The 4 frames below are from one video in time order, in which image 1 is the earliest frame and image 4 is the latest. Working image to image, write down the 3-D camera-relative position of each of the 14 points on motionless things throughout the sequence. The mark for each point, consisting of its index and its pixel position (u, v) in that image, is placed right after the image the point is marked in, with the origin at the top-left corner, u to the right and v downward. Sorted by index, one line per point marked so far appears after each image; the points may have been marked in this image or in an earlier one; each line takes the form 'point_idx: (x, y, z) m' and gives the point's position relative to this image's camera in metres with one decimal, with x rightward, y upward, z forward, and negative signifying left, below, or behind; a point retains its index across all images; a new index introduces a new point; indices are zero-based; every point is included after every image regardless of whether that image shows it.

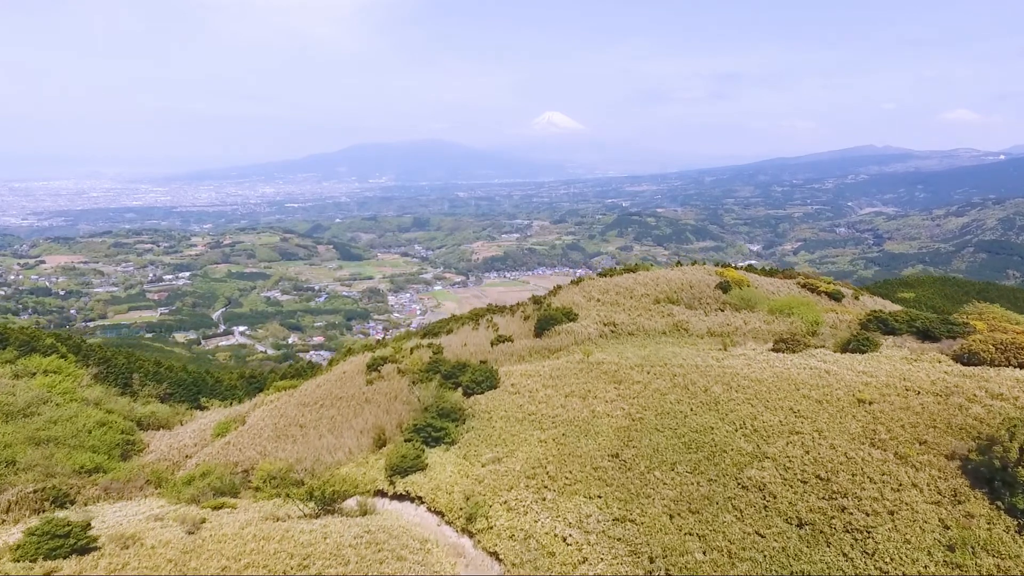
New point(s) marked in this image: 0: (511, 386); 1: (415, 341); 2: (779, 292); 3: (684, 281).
0: (0.0, -1.5, +9.6) m
1: (-2.3, -1.3, +15.6) m
2: (+7.3, -0.1, +18.0) m
3: (+4.5, +0.2, +17.3) m
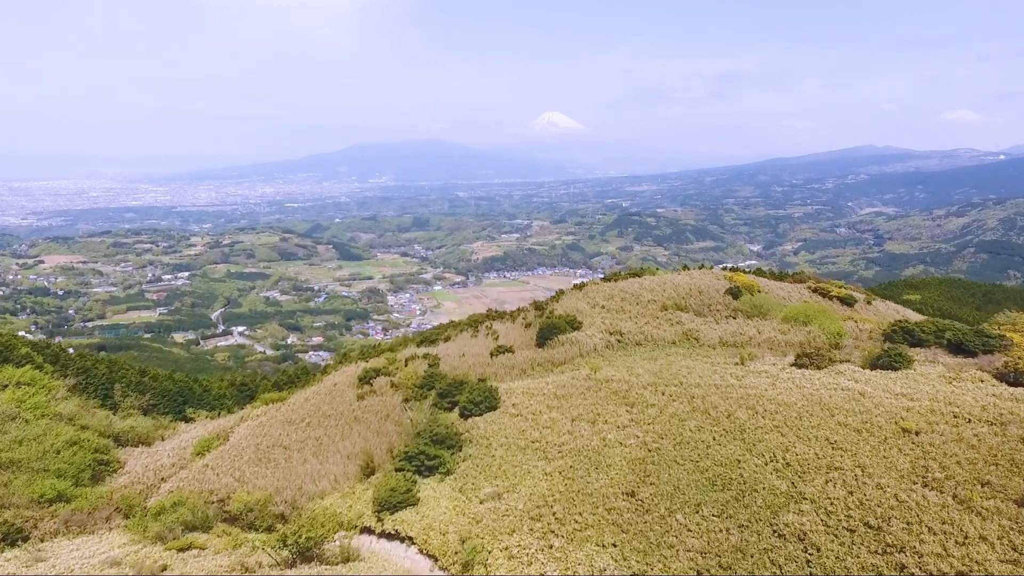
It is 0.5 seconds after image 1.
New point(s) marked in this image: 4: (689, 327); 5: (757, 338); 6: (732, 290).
0: (0.0, -1.7, +8.9) m
1: (-2.3, -1.4, +14.9) m
2: (+7.3, -0.3, +17.3) m
3: (+4.6, +0.1, +16.6) m
4: (+3.6, -0.8, +13.4) m
5: (+4.6, -0.9, +12.4) m
6: (+5.4, 0.0, +16.4) m
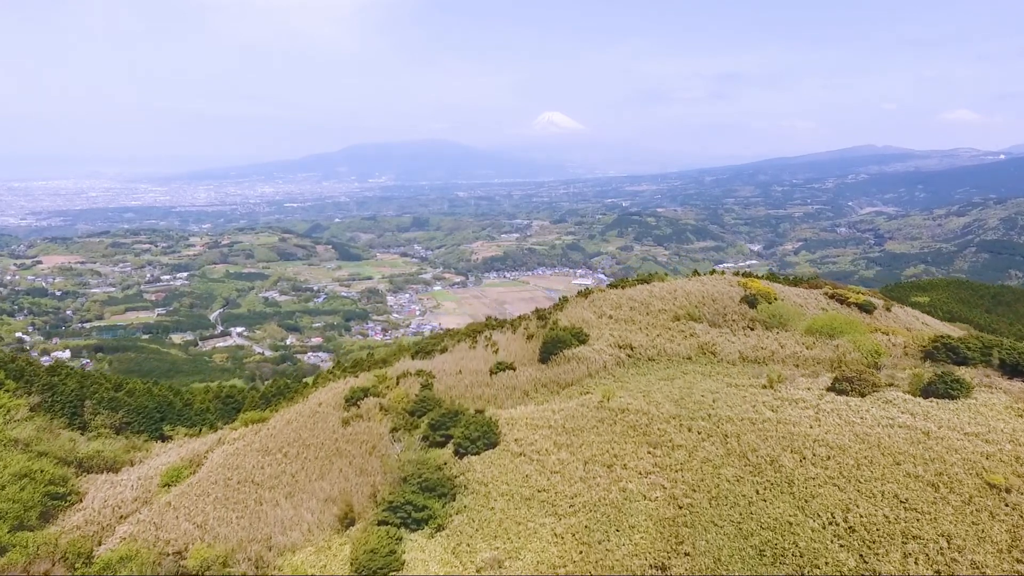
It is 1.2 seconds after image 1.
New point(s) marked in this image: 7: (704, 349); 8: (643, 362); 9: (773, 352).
0: (+0.1, -1.9, +7.9) m
1: (-2.3, -1.6, +13.9) m
2: (+7.3, -0.5, +16.3) m
3: (+4.6, -0.1, +15.6) m
4: (+3.7, -1.0, +12.4) m
5: (+4.6, -1.1, +11.4) m
6: (+5.5, -0.2, +15.3) m
7: (+3.5, -1.1, +12.0) m
8: (+2.2, -1.2, +11.1) m
9: (+4.6, -1.1, +11.6) m
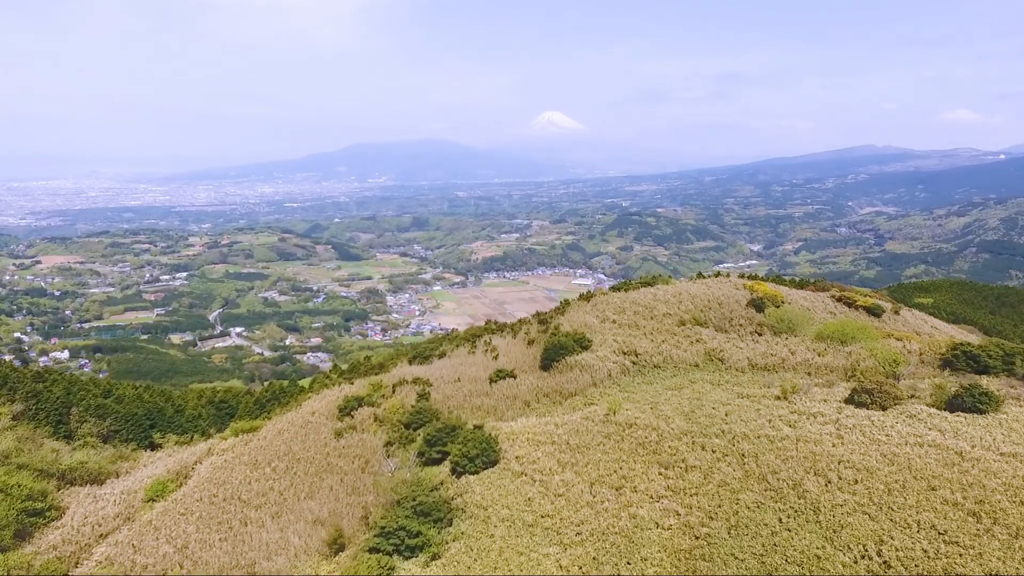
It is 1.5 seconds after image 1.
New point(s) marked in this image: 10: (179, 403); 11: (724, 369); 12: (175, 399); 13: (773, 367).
0: (+0.1, -1.9, +7.5) m
1: (-2.3, -1.7, +13.5) m
2: (+7.3, -0.5, +15.8) m
3: (+4.6, -0.2, +15.2) m
4: (+3.7, -1.1, +11.9) m
5: (+4.6, -1.2, +11.0) m
6: (+5.5, -0.3, +14.9) m
7: (+3.5, -1.2, +11.6) m
8: (+2.2, -1.3, +10.7) m
9: (+4.6, -1.2, +11.2) m
10: (-8.7, -3.0, +17.4) m
11: (+3.5, -1.3, +10.8) m
12: (-9.1, -3.0, +17.8) m
13: (+4.3, -1.3, +10.8) m
